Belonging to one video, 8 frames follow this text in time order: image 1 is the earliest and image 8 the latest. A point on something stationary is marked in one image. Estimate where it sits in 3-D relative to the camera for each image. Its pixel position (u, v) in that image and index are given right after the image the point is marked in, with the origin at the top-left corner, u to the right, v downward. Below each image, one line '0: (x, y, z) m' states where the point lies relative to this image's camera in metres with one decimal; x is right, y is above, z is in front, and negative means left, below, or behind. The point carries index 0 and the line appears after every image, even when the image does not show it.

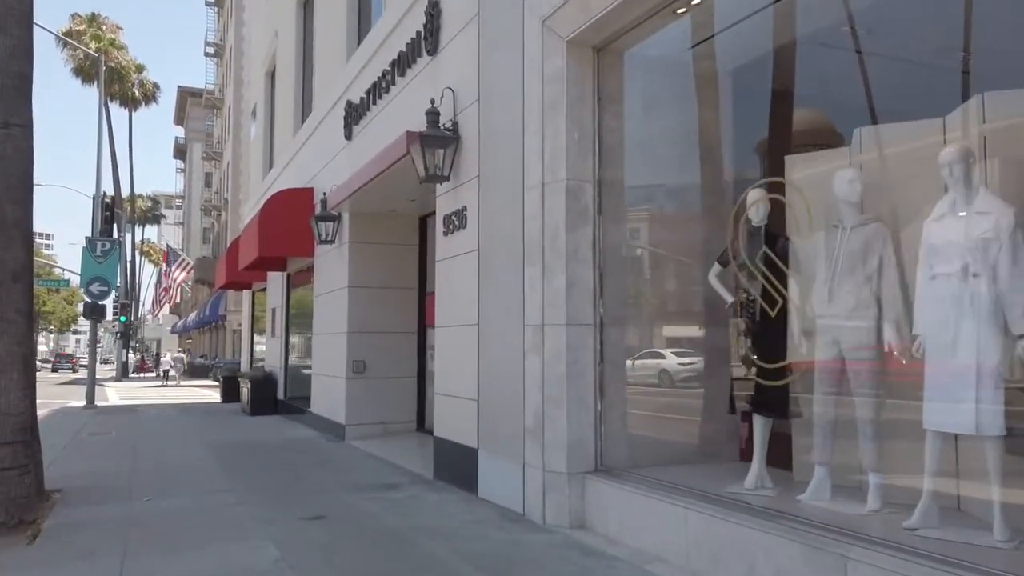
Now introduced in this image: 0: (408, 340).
0: (-1.9, -0.9, +13.9) m
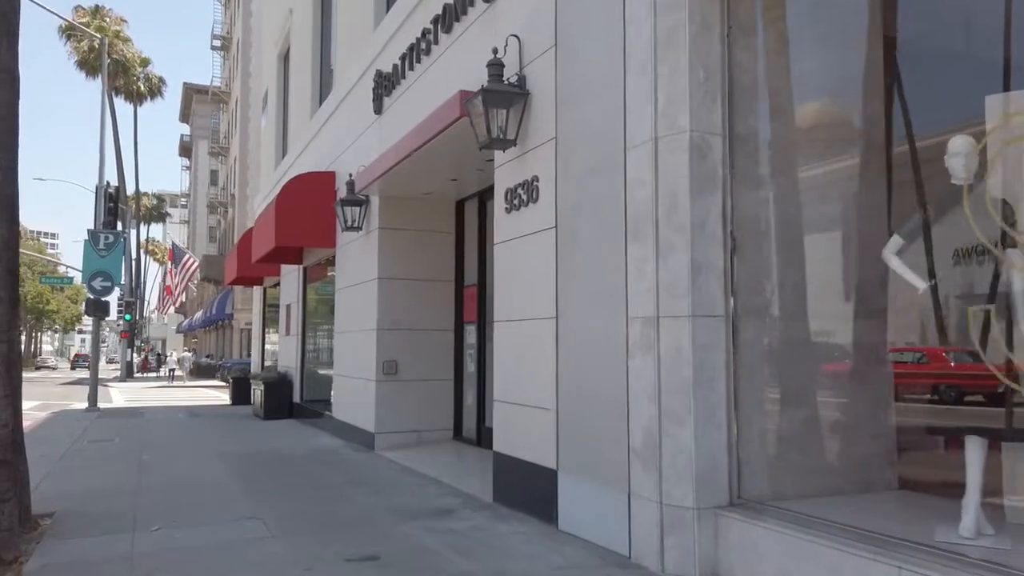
0: (-1.1, -0.8, +12.5) m
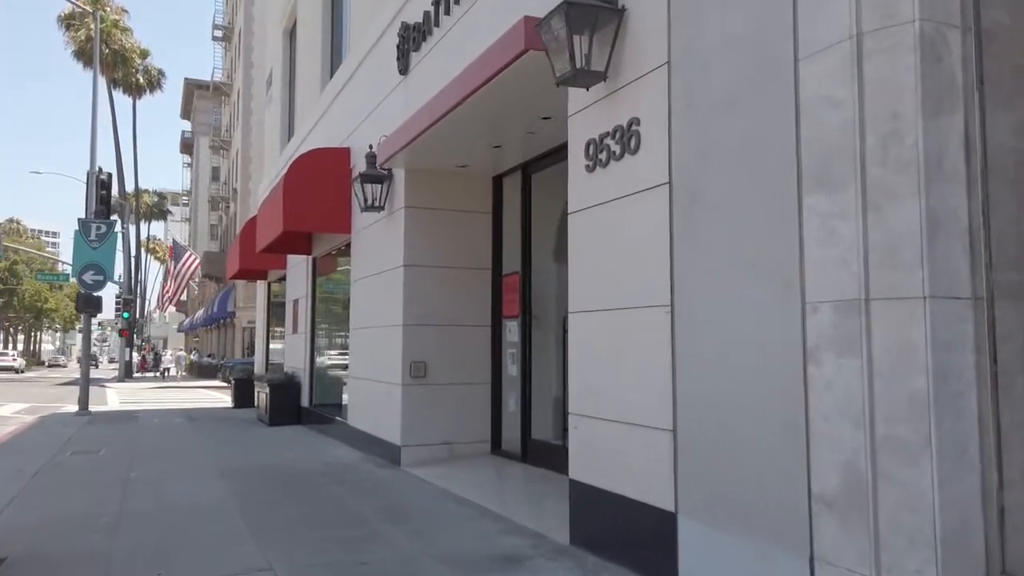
0: (-0.5, -0.7, +10.7) m
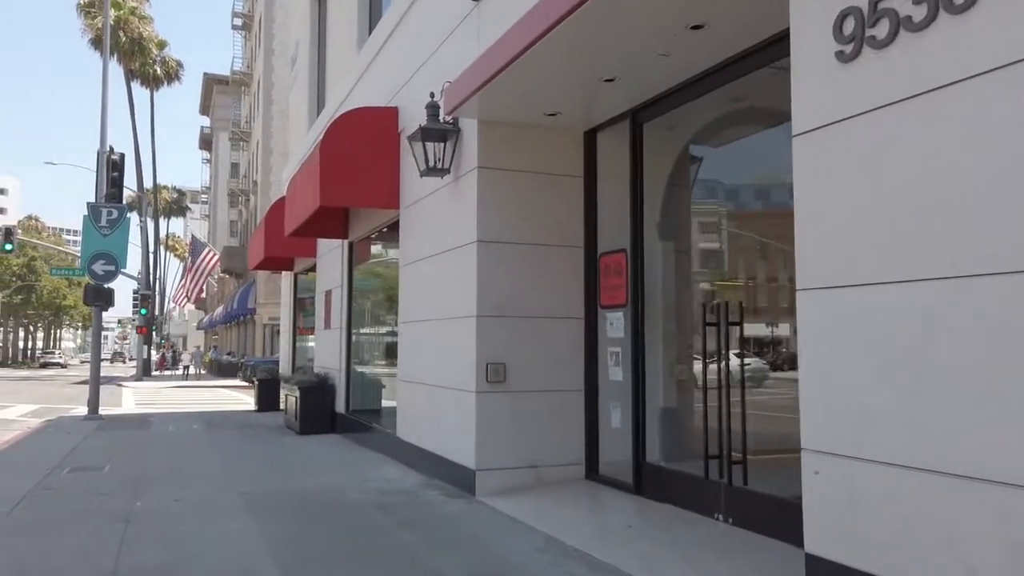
0: (+0.6, -0.5, +8.5) m
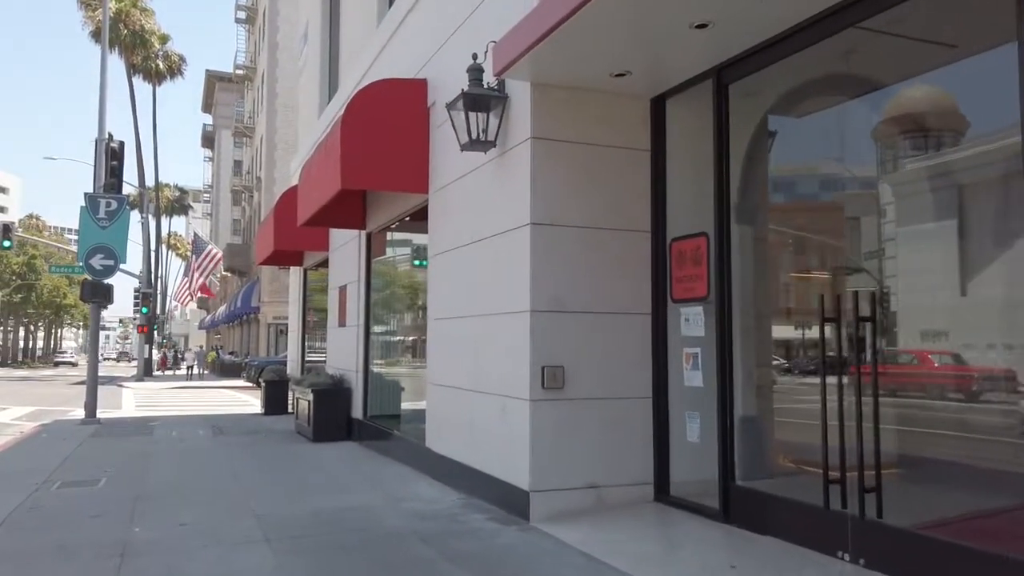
0: (+1.2, -0.4, +7.4) m
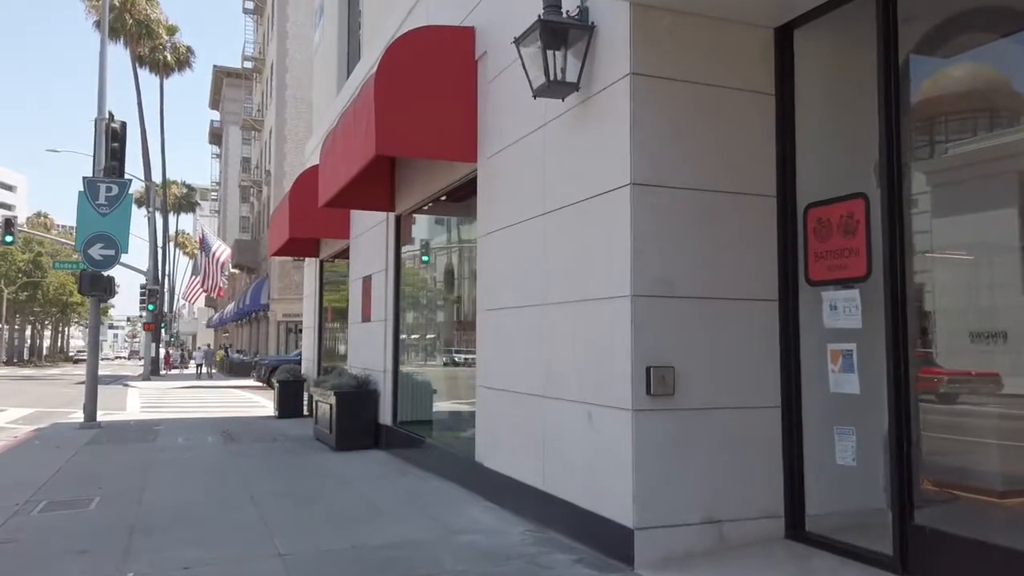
0: (+1.9, -0.2, +5.8) m
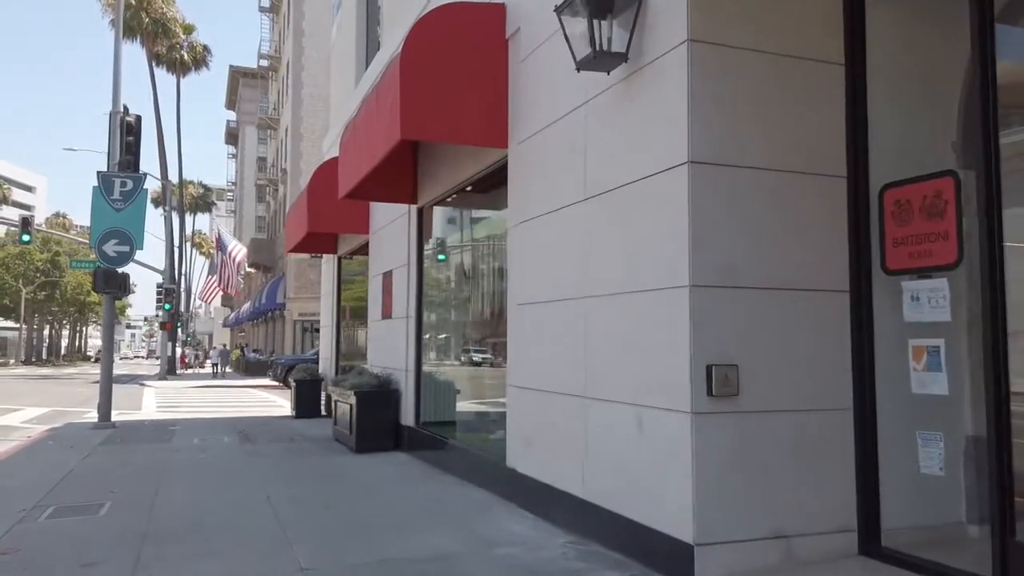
0: (+2.2, -0.1, +5.2) m
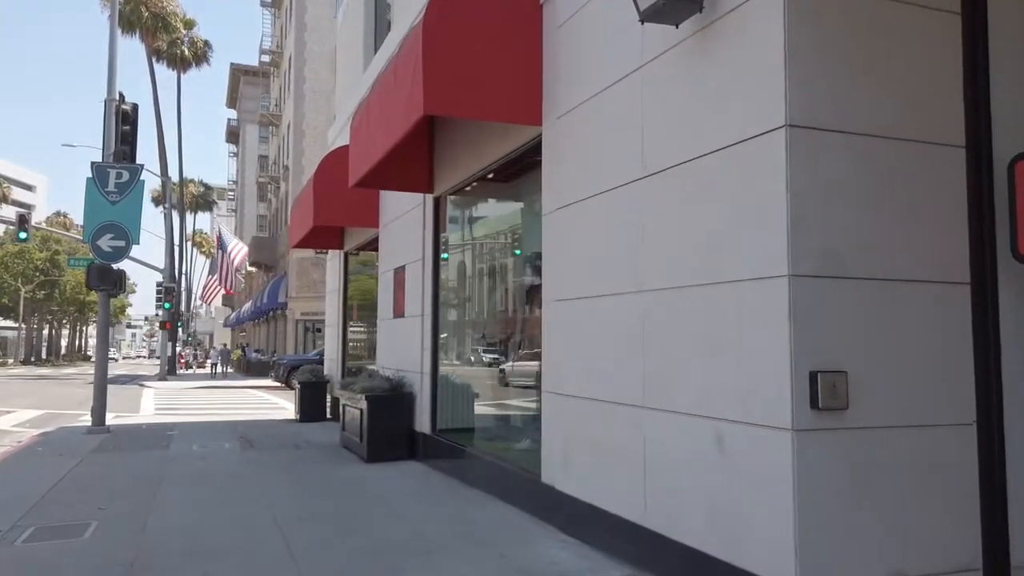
0: (+2.5, -0.1, +4.4) m
